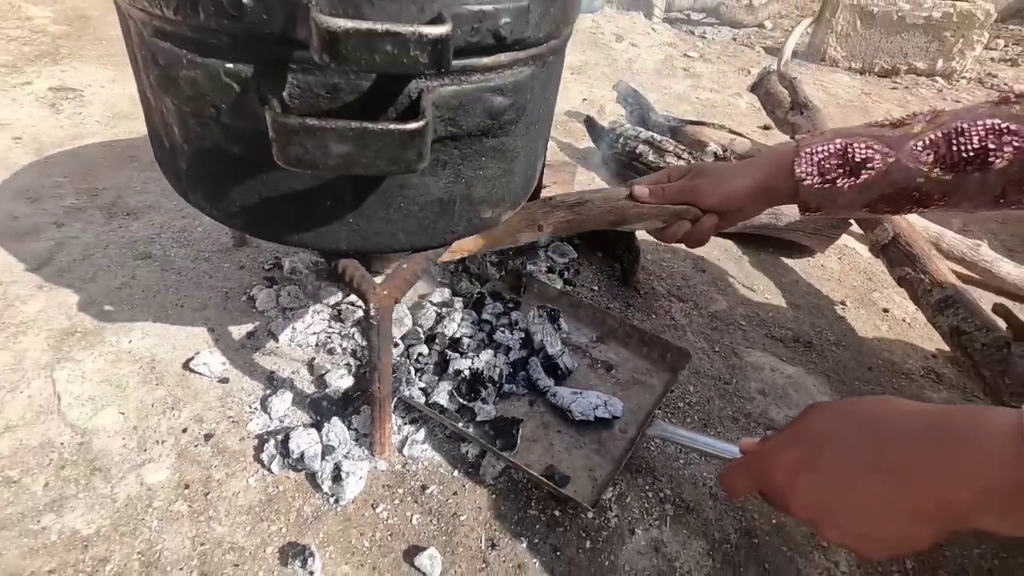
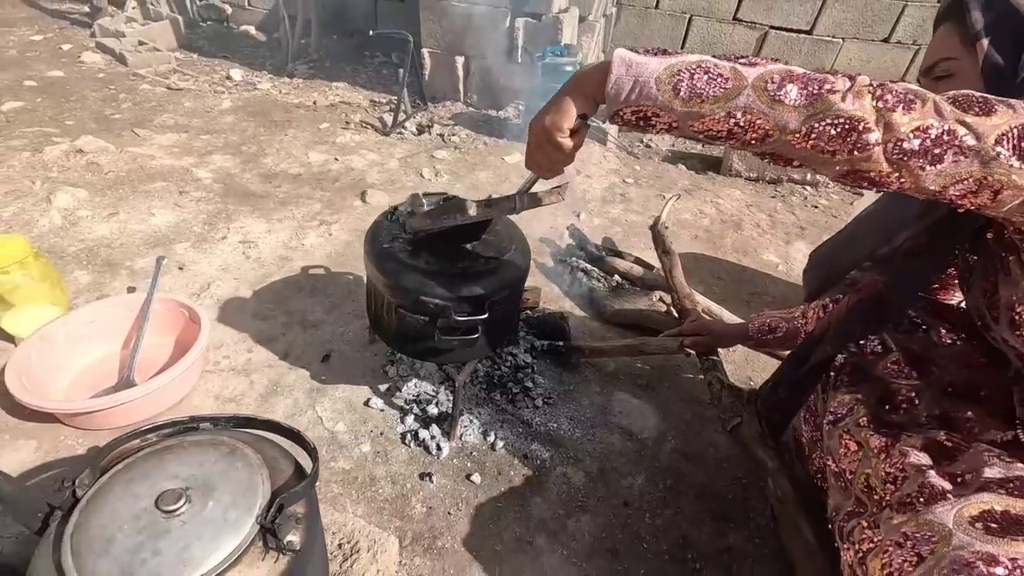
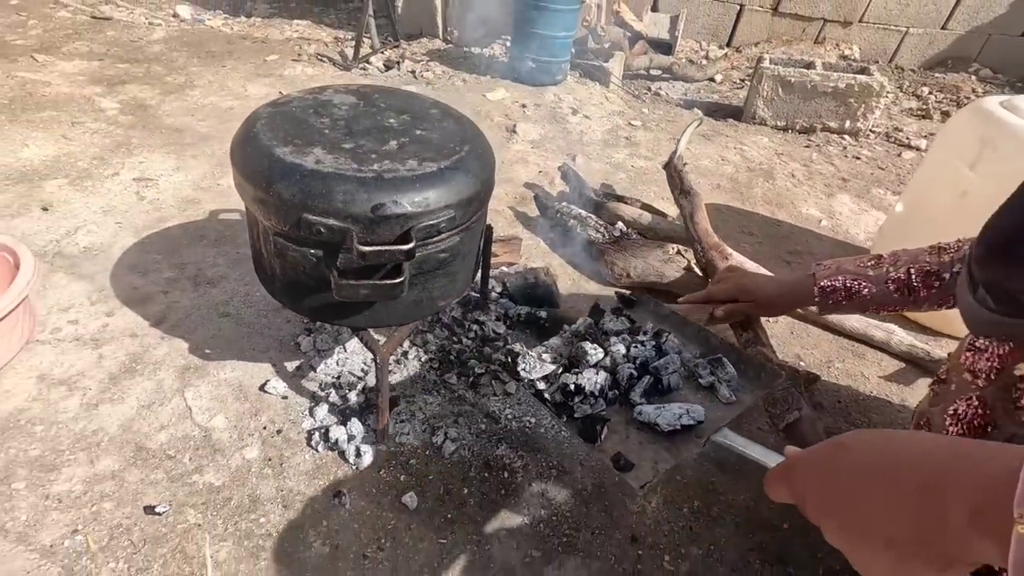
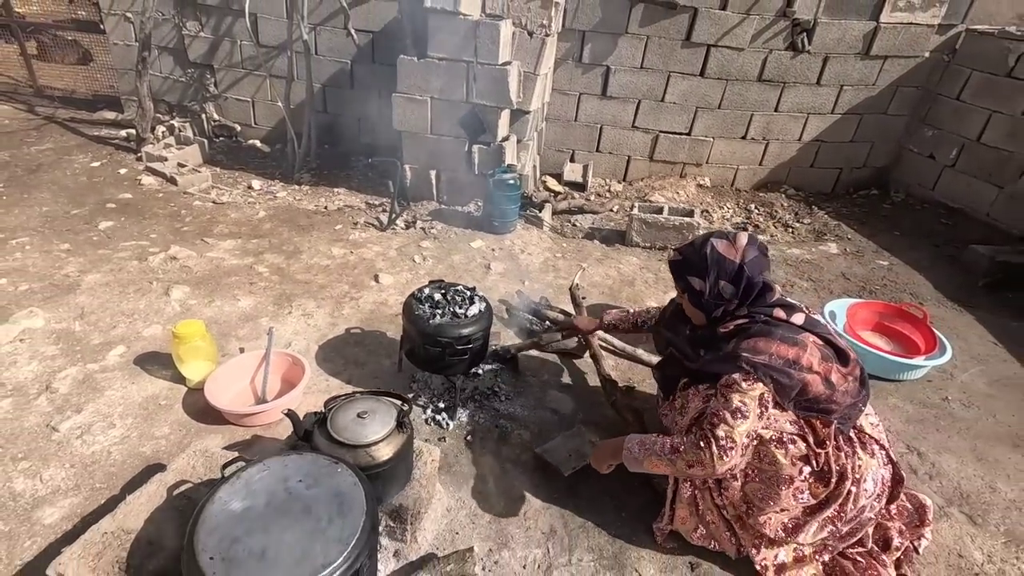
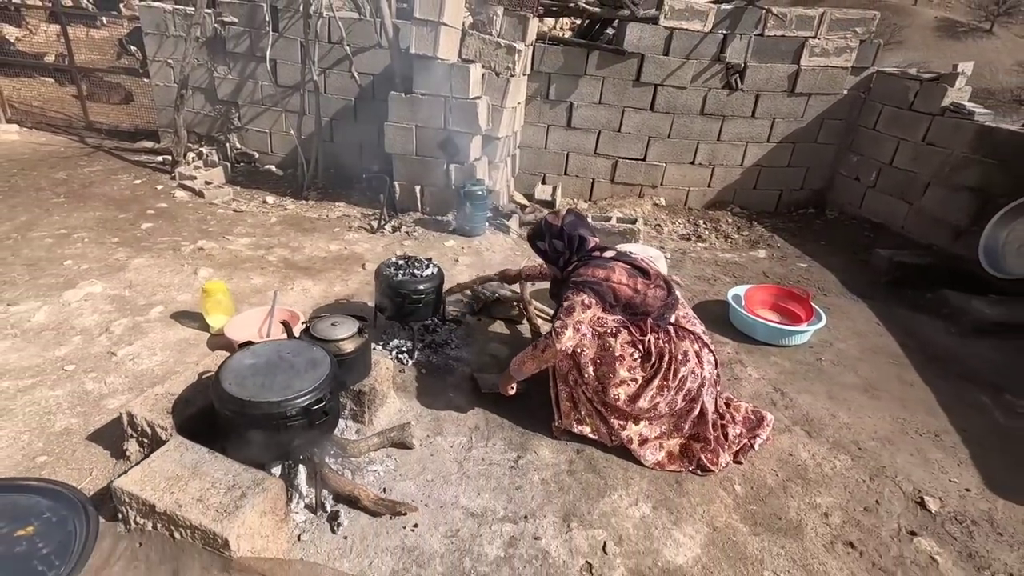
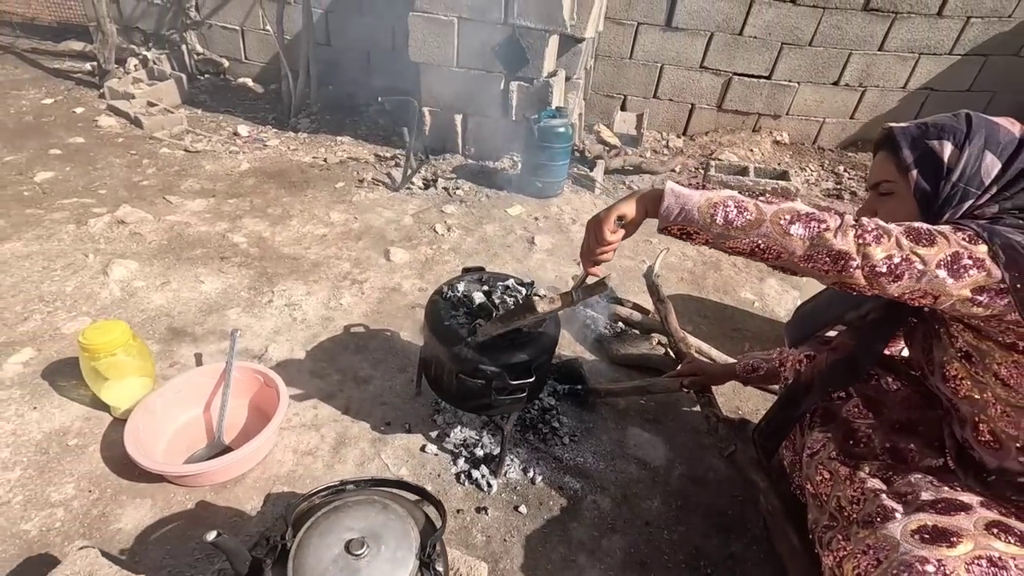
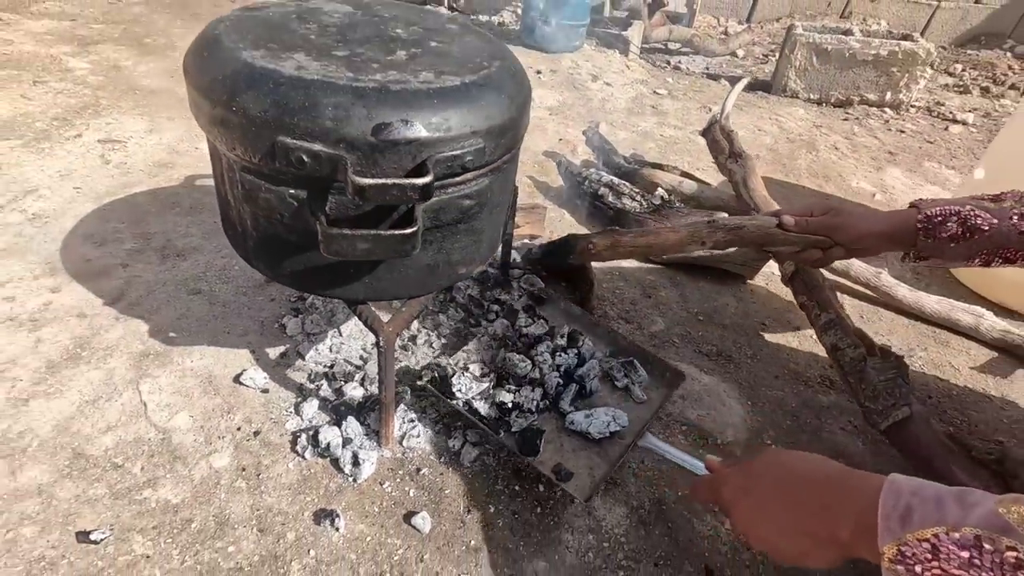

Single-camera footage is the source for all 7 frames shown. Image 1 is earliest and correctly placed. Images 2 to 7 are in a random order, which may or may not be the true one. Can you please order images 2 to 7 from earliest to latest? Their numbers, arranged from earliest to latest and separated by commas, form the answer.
7, 3, 2, 6, 4, 5
